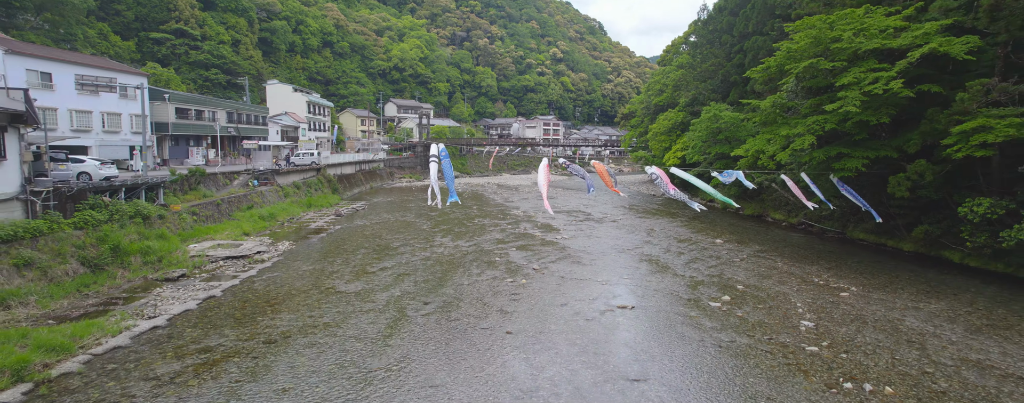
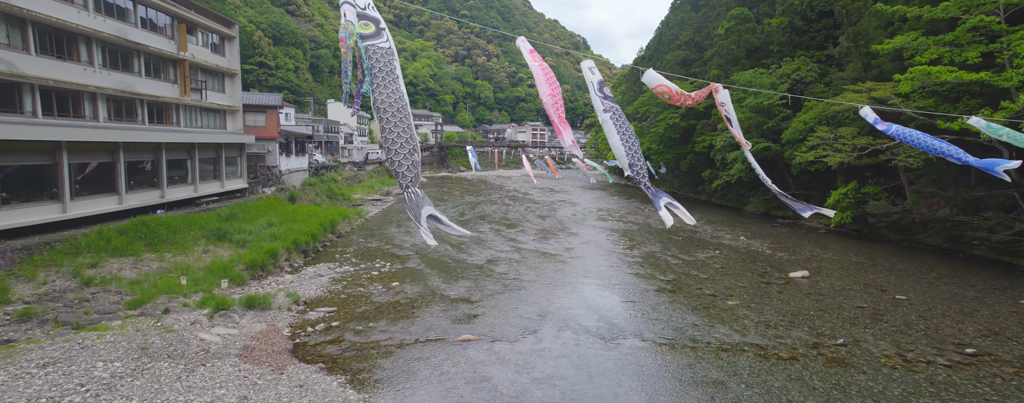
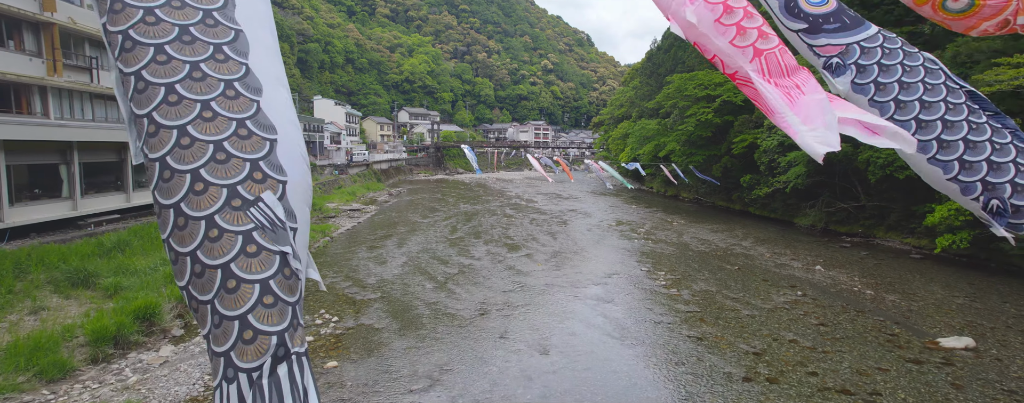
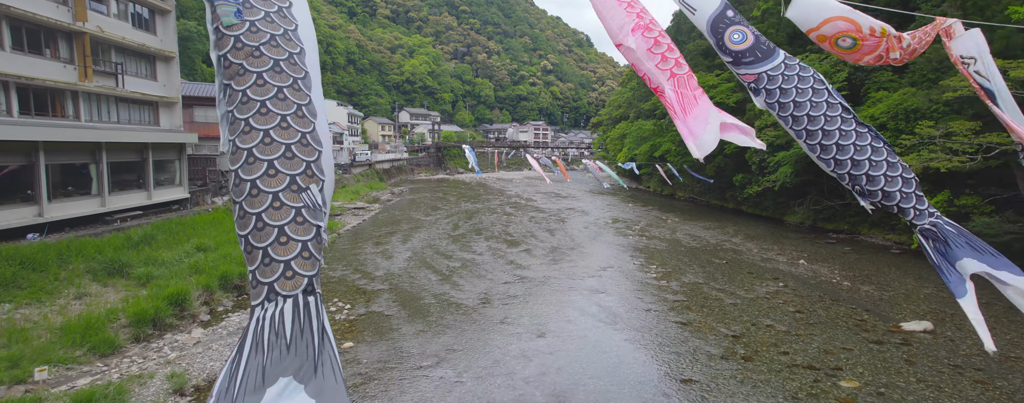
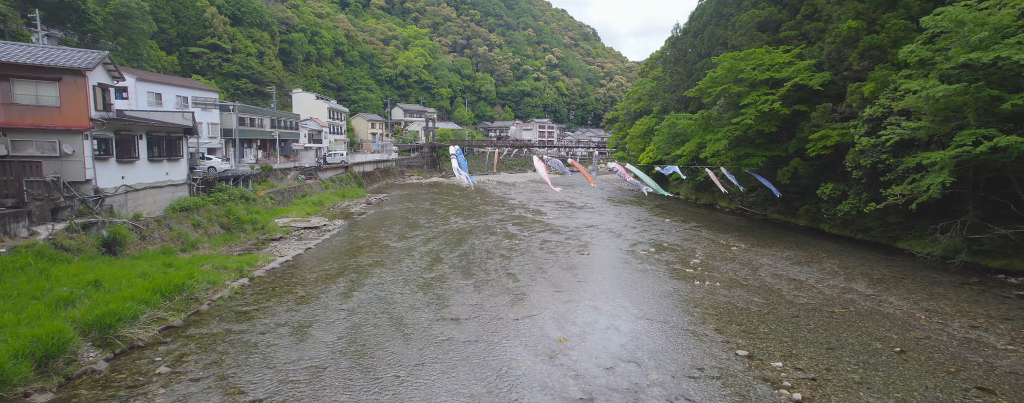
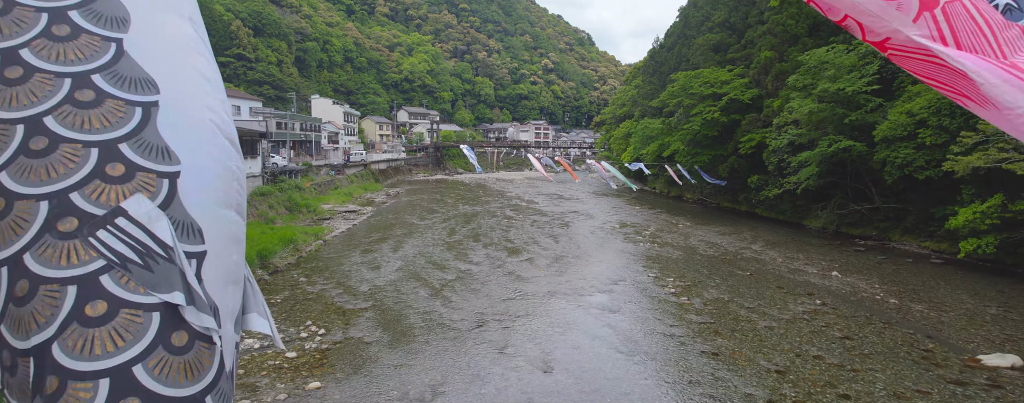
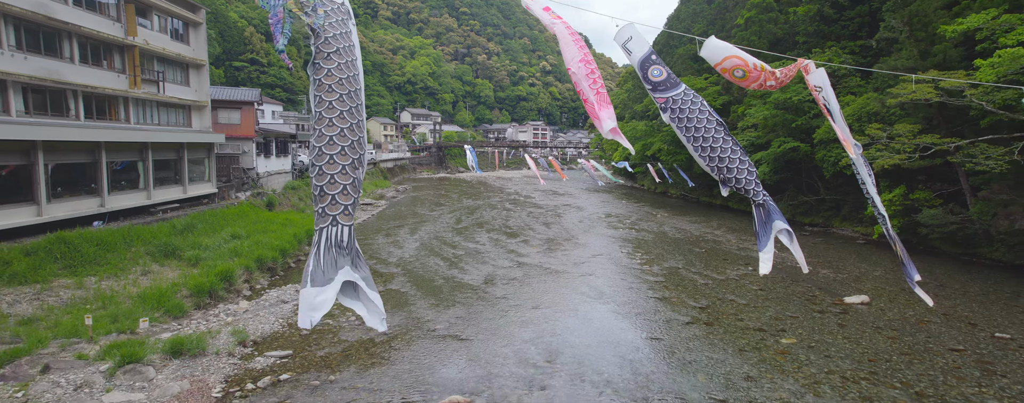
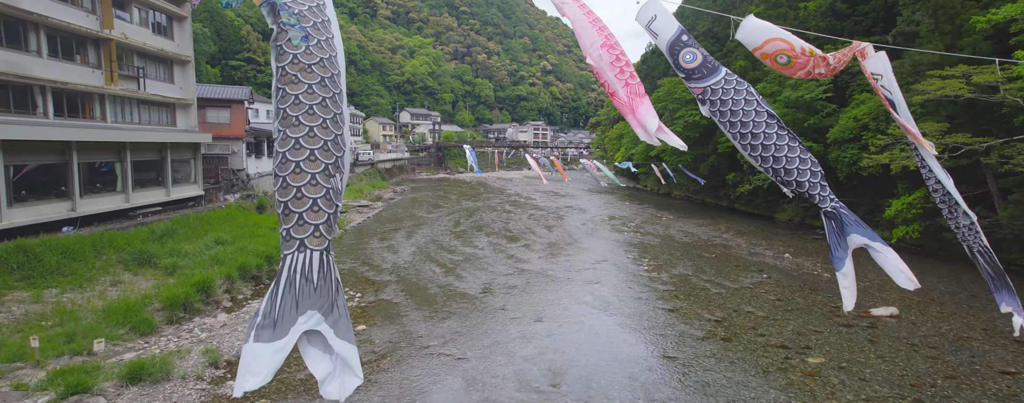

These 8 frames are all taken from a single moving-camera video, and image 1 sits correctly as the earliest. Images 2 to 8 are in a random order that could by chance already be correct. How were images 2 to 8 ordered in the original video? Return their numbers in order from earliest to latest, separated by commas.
5, 6, 3, 4, 8, 7, 2
